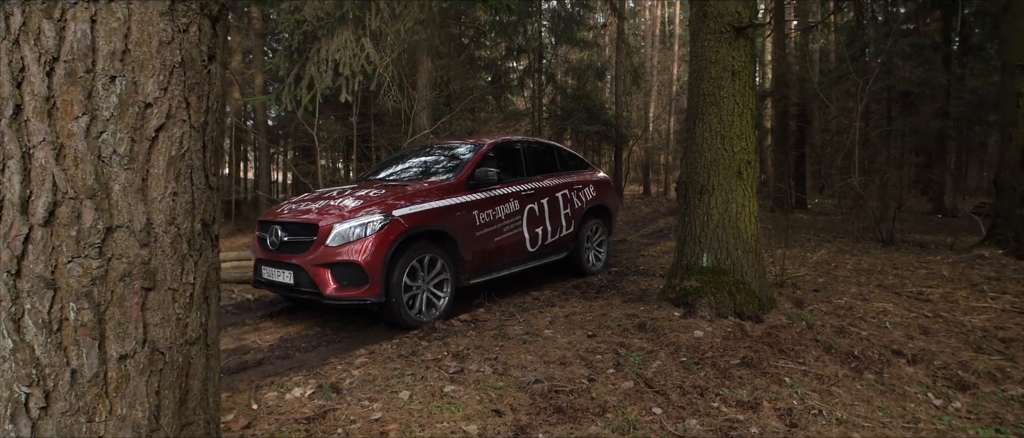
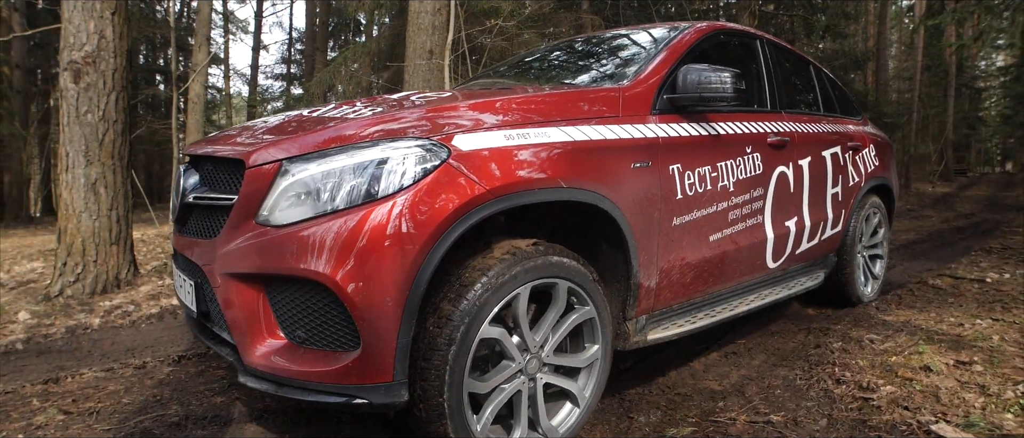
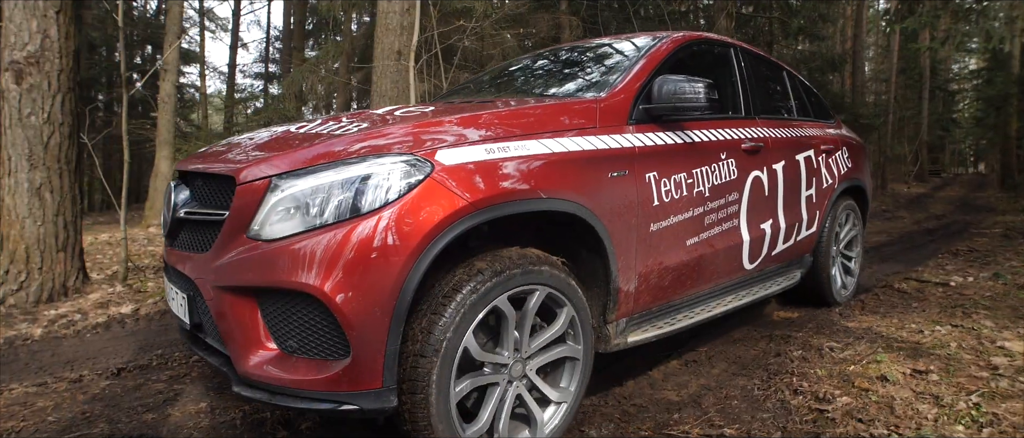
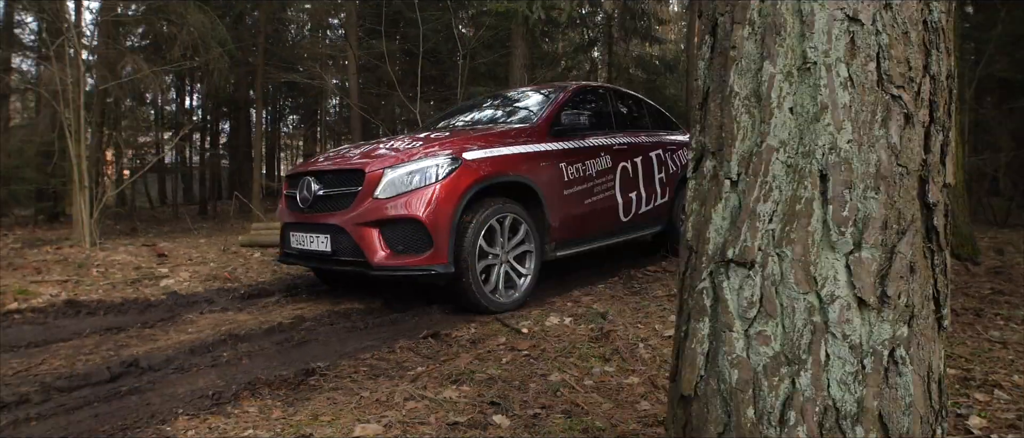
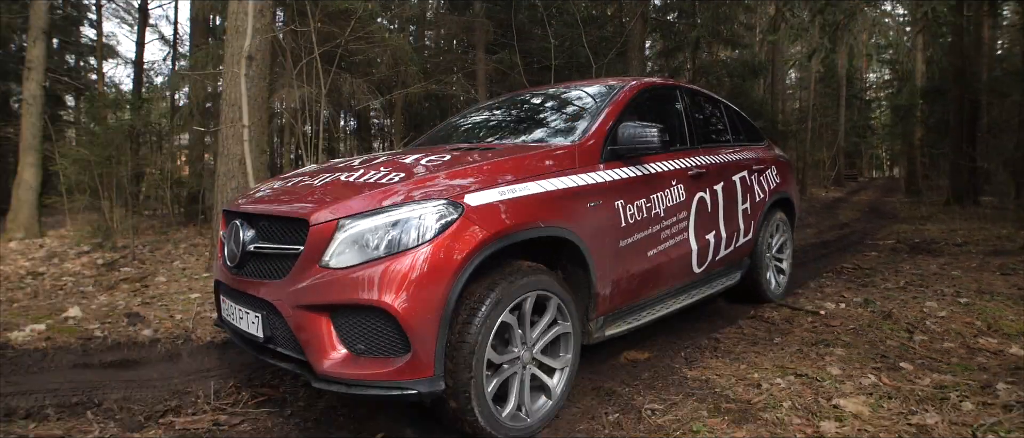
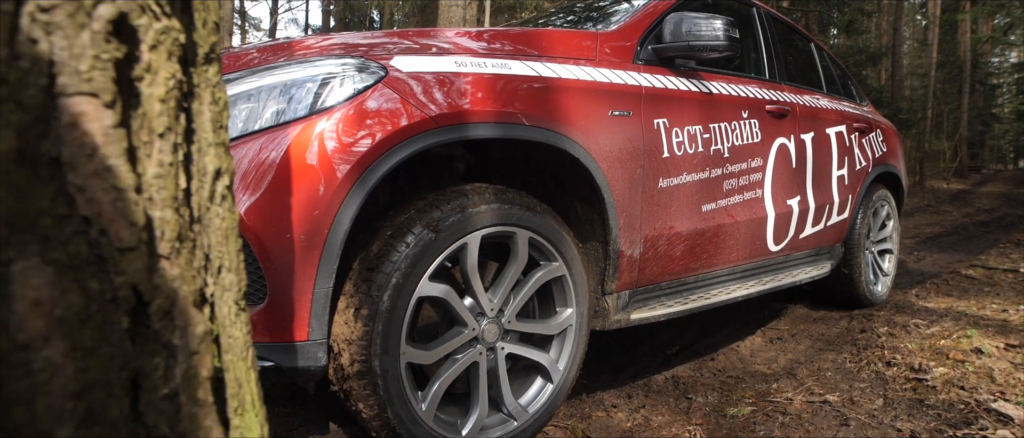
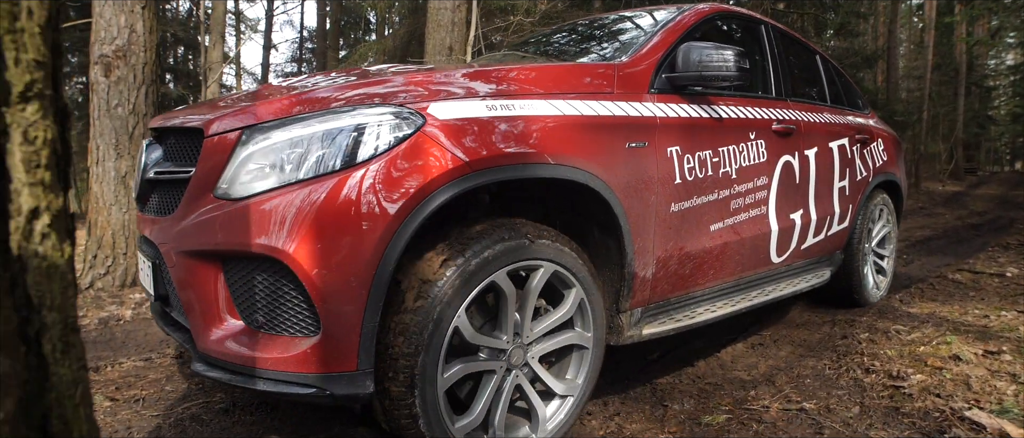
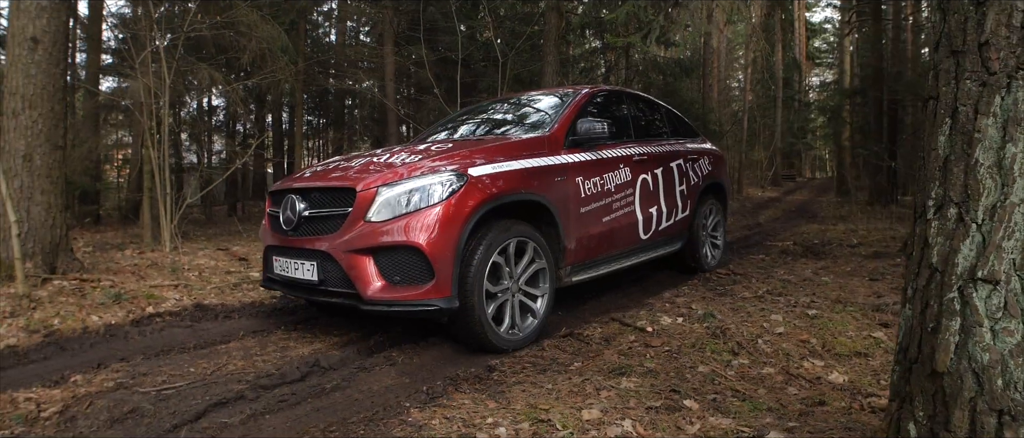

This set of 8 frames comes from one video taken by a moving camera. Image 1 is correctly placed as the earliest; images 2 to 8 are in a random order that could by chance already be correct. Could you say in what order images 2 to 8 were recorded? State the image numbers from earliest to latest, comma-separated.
4, 8, 5, 3, 2, 7, 6
